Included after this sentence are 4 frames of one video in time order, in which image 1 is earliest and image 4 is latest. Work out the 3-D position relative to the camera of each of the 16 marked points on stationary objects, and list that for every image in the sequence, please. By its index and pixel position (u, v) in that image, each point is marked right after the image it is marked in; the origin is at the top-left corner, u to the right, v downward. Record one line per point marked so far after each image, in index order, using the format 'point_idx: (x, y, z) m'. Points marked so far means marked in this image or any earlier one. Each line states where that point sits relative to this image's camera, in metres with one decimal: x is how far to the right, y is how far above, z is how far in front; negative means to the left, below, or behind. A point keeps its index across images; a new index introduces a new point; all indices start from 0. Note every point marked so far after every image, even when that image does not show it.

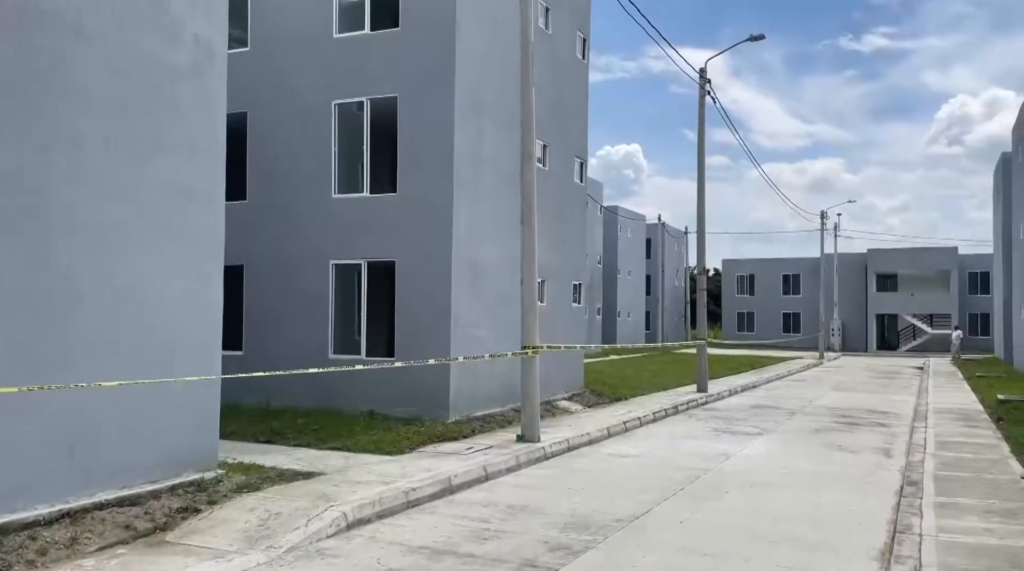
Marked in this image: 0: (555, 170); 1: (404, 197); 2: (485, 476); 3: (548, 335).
0: (+0.9, +2.3, +19.4) m
1: (-1.7, +1.4, +15.4) m
2: (-0.3, -2.2, +11.4) m
3: (+0.7, -1.0, +19.1) m
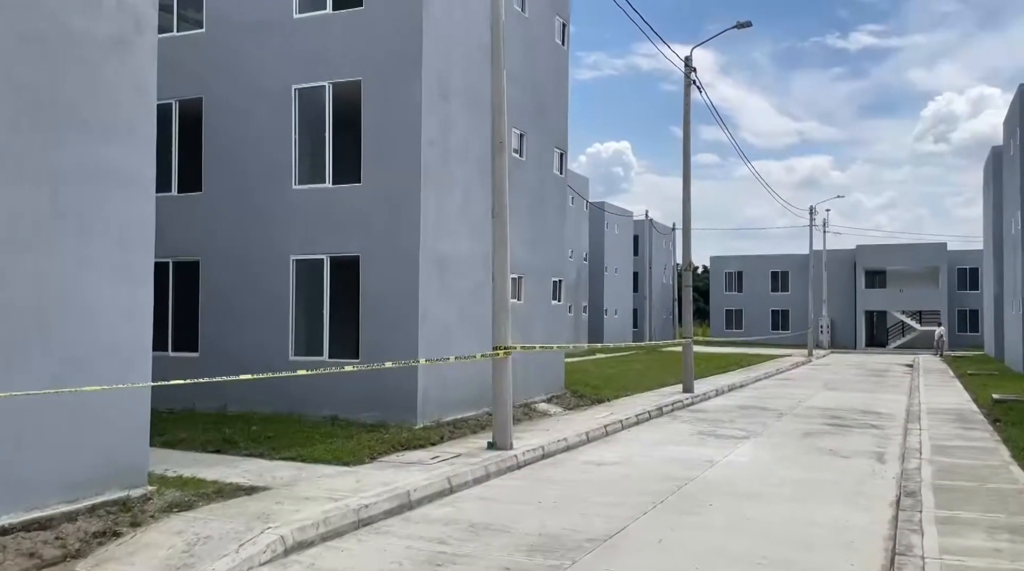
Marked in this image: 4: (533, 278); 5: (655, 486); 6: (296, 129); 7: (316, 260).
0: (+0.4, +2.4, +18.5) m
1: (-2.1, +1.4, +14.5) m
2: (-0.7, -2.2, +10.5) m
3: (+0.3, -0.9, +18.2) m
4: (+0.4, +0.1, +18.5) m
5: (+1.6, -2.3, +11.3) m
6: (-3.3, +2.4, +15.0) m
7: (-3.0, +0.4, +14.9) m
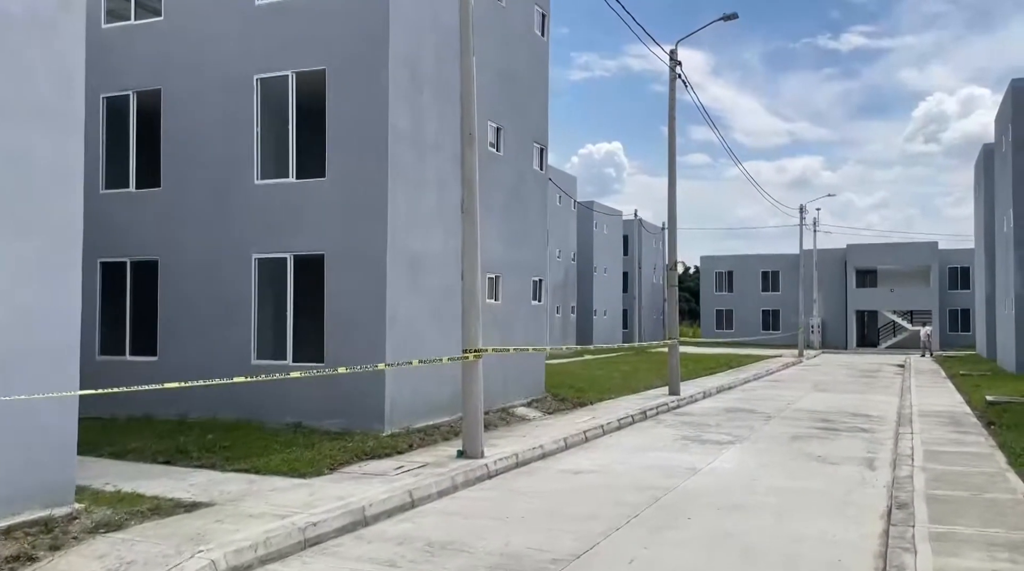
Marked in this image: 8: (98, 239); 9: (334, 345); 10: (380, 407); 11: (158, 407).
0: (0.0, +2.4, +17.9) m
1: (-2.5, +1.4, +13.8) m
2: (-1.0, -2.2, +9.9) m
3: (-0.1, -0.9, +17.5) m
4: (0.0, +0.1, +17.8) m
5: (+1.3, -2.3, +10.7) m
6: (-3.7, +2.4, +14.3) m
7: (-3.4, +0.4, +14.2) m
8: (-6.5, +0.7, +15.4) m
9: (-2.5, -0.8, +13.7) m
10: (-1.8, -1.6, +13.4) m
11: (-5.4, -1.8, +14.8) m
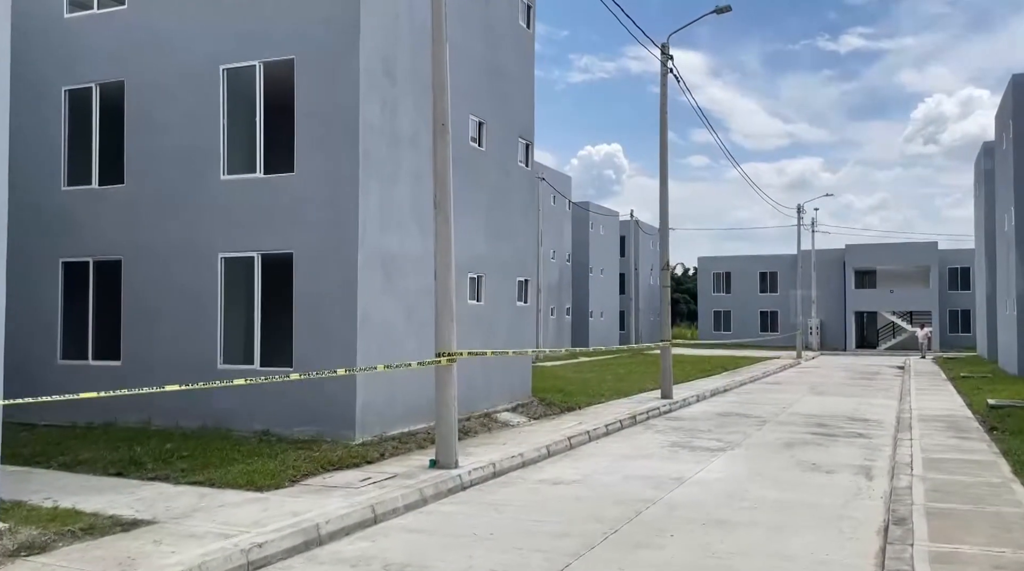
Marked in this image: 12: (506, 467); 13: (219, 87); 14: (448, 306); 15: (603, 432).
0: (-0.3, +2.4, +17.2) m
1: (-2.8, +1.4, +13.1) m
2: (-1.3, -2.2, +9.2) m
3: (-0.4, -0.9, +16.9) m
4: (-0.3, +0.1, +17.1) m
5: (+1.0, -2.3, +10.0) m
6: (-4.0, +2.4, +13.7) m
7: (-3.7, +0.4, +13.5) m
8: (-6.8, +0.7, +14.8) m
9: (-2.8, -0.8, +13.0) m
10: (-2.1, -1.7, +12.7) m
11: (-5.6, -1.8, +14.1) m
12: (-0.1, -2.3, +12.4) m
13: (-4.1, +2.8, +13.6) m
14: (-0.8, -0.2, +11.6) m
15: (+1.5, -2.5, +16.5) m
